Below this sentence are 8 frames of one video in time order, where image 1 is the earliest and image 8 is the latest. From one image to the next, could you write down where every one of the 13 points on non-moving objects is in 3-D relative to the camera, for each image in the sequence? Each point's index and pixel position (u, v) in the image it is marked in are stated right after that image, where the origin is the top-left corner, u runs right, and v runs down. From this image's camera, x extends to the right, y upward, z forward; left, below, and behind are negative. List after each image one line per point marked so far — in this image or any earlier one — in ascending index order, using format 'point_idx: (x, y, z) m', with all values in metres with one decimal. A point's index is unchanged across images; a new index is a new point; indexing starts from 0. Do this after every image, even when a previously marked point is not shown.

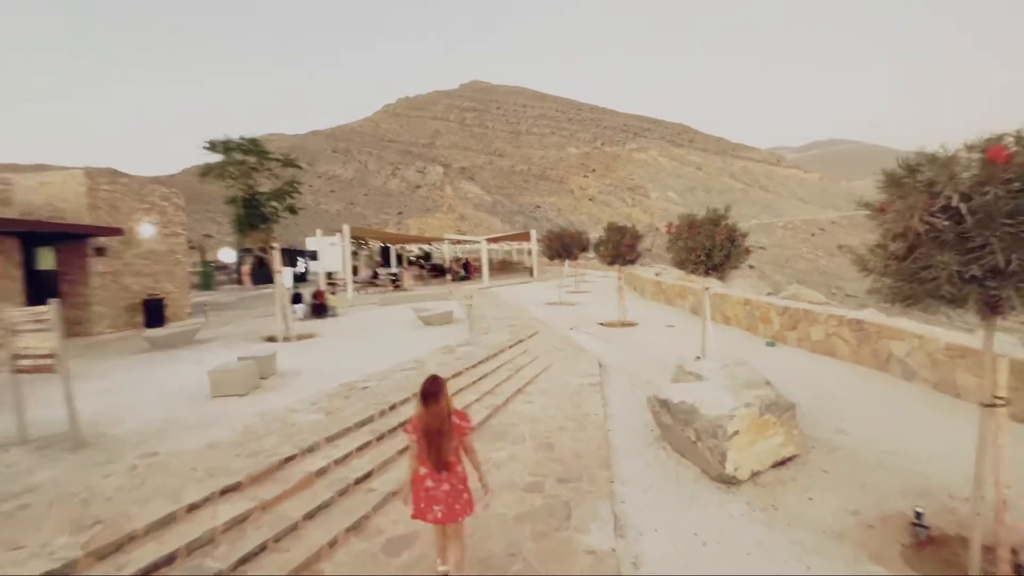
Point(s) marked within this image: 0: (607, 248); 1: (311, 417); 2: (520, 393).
0: (+2.8, +1.2, +13.5) m
1: (-2.8, -1.8, +6.3) m
2: (+0.1, -1.8, +7.8) m
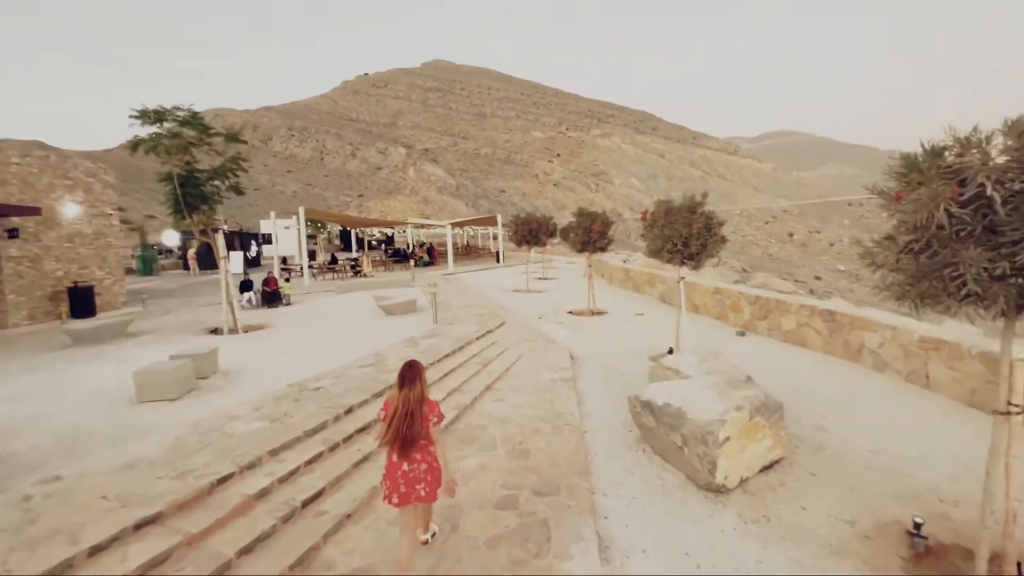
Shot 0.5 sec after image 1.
0: (+1.9, +1.6, +13.0) m
1: (-3.2, -1.7, +5.5) m
2: (-0.4, -1.7, +7.3) m
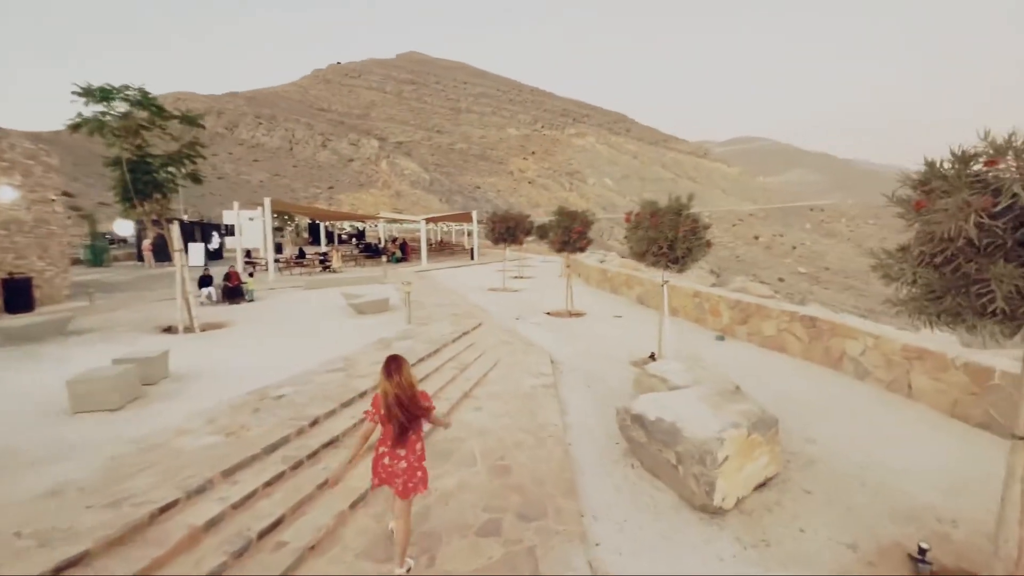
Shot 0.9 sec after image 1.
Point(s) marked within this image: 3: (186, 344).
0: (+1.3, +1.5, +12.8) m
1: (-3.4, -1.7, +5.0) m
2: (-0.7, -1.7, +6.9) m
3: (-6.9, -1.2, +9.6) m
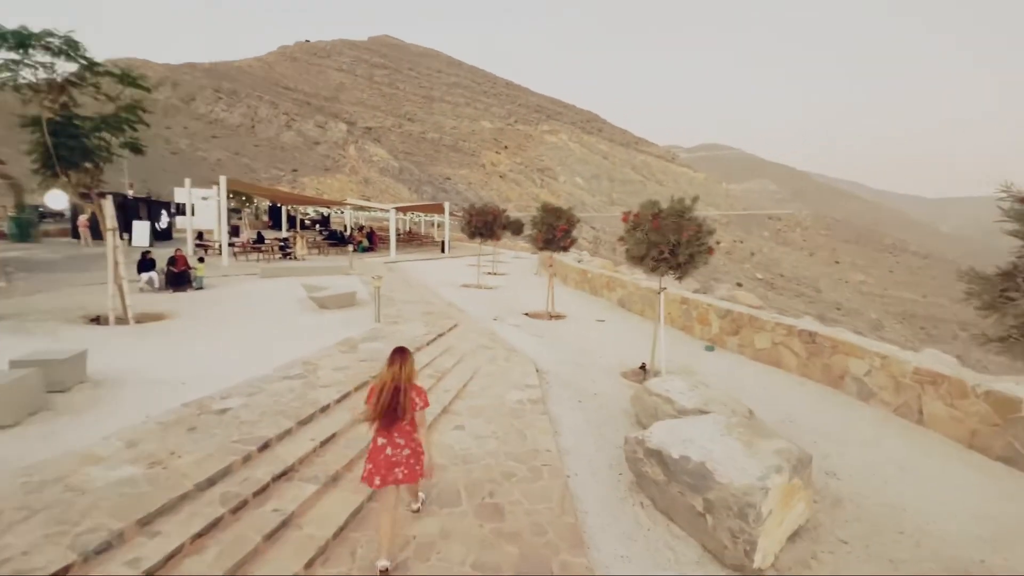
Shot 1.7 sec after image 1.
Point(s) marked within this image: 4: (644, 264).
0: (+0.8, +1.5, +12.0) m
1: (-3.4, -1.6, +4.0) m
2: (-0.9, -1.7, +6.1) m
3: (-7.3, -0.9, +8.3) m
4: (+2.2, +0.4, +7.4) m
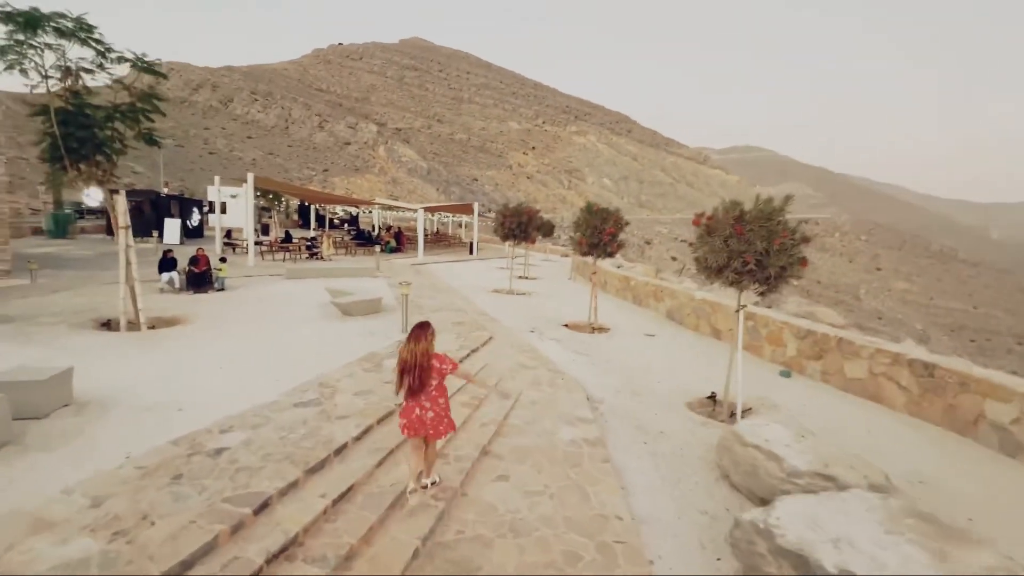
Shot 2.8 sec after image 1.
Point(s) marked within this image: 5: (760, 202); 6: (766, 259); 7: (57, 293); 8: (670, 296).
0: (+1.7, +1.3, +10.9) m
1: (-2.9, -1.7, +3.0) m
2: (-0.3, -1.9, +5.0) m
3: (-6.6, -1.0, +7.6) m
4: (+2.9, +0.2, +6.2) m
5: (+3.3, +1.2, +6.1) m
6: (+3.3, +0.4, +5.9) m
7: (-12.1, -0.1, +12.0) m
8: (+4.2, -0.2, +12.2) m
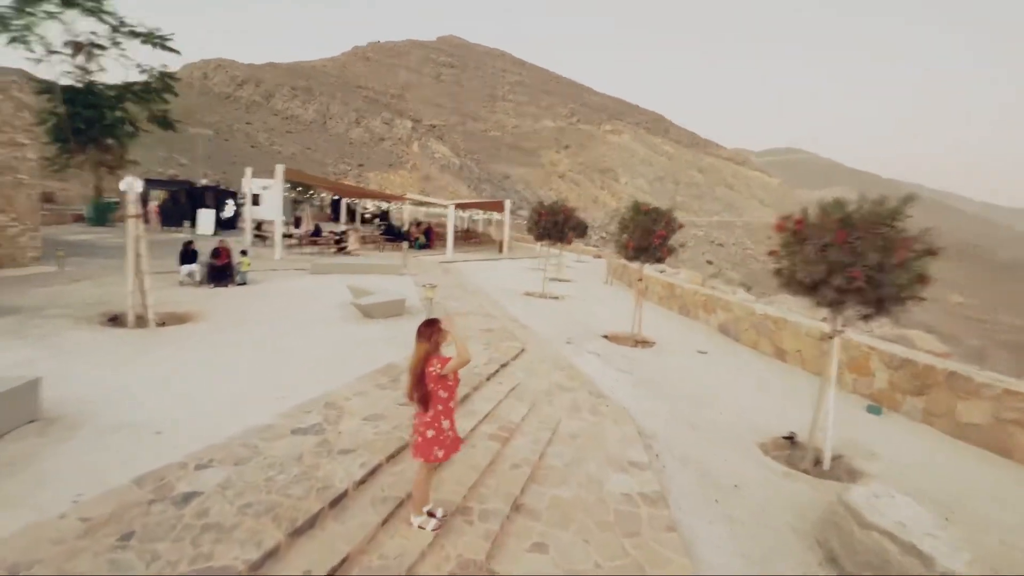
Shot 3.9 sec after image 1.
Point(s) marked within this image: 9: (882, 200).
0: (+2.5, +1.1, +9.7) m
1: (-2.7, -1.8, +2.2) m
2: (0.0, -2.0, +4.0) m
3: (-6.0, -0.9, +7.0) m
4: (+3.3, -0.1, +5.0) m
5: (+3.8, +0.9, +4.8) m
6: (+3.8, +0.1, +4.6) m
7: (-11.2, +0.2, +11.7) m
8: (+5.1, -0.5, +10.9) m
9: (+4.0, +0.9, +4.9) m
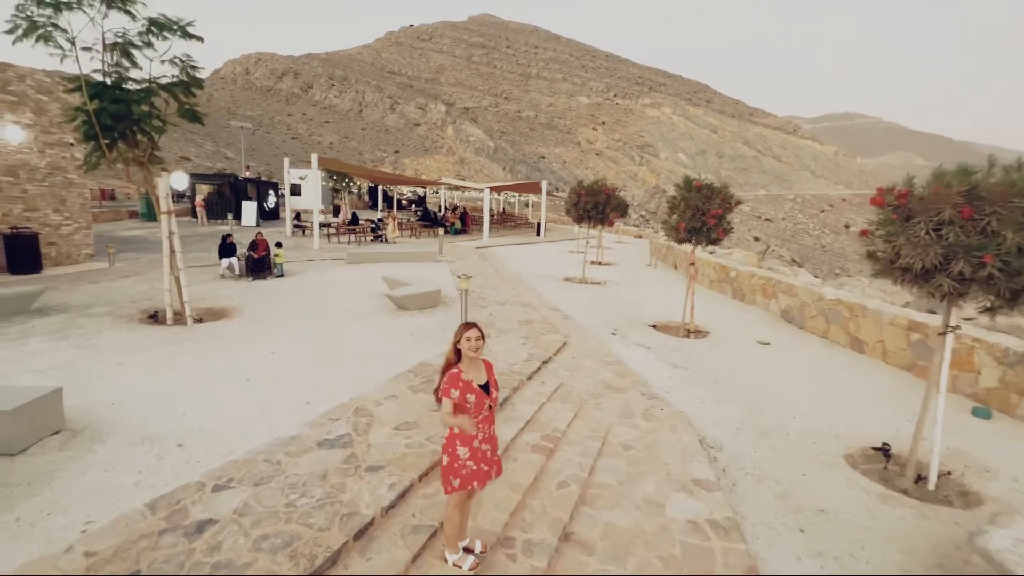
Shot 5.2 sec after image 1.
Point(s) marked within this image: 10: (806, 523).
0: (+3.3, +1.4, +8.8) m
1: (-2.5, -1.9, +1.9) m
2: (+0.4, -2.0, +3.5) m
3: (-5.4, -0.9, +6.9) m
4: (+3.7, 0.0, +4.1) m
5: (+4.2, +1.0, +3.9) m
6: (+4.1, +0.2, +3.7) m
7: (-10.2, +0.3, +12.0) m
8: (+6.0, -0.1, +9.8) m
9: (+4.4, +1.1, +3.9) m
10: (+2.5, -2.0, +3.9) m
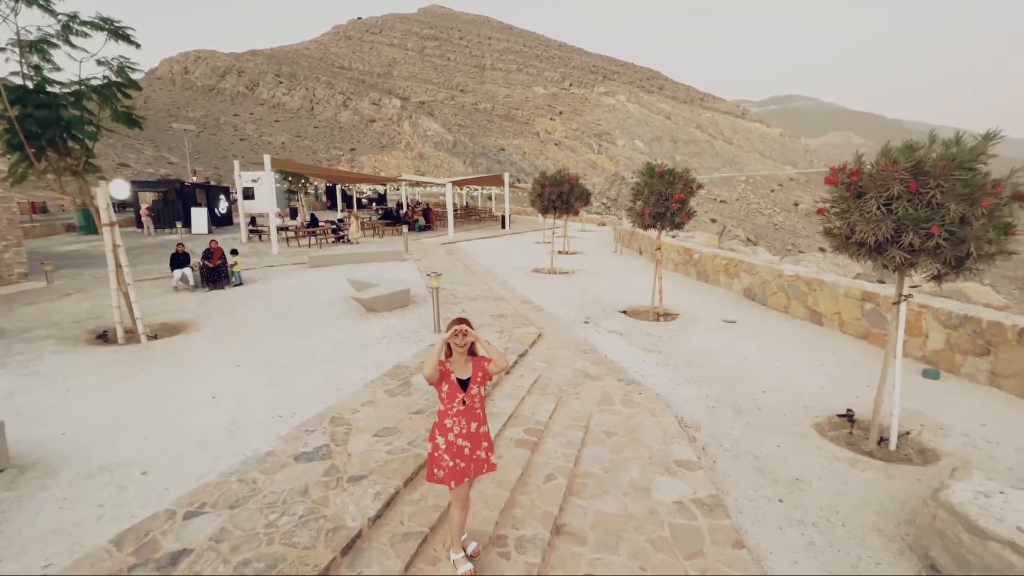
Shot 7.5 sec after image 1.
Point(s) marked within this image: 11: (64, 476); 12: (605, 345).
0: (+2.7, +1.7, +9.0) m
1: (-2.4, -2.0, +1.7) m
2: (+0.4, -1.9, +3.5) m
3: (-5.7, -1.1, +6.5) m
4: (+3.5, +0.3, +4.3) m
5: (+3.9, +1.3, +4.1) m
6: (+3.9, +0.5, +4.0) m
7: (-11.0, -0.2, +11.2) m
8: (+5.3, +0.4, +10.2) m
9: (+4.1, +1.4, +4.1) m
10: (+2.4, -1.8, +4.0) m
11: (-3.9, -1.6, +4.0) m
12: (+1.6, -0.9, +7.6) m
